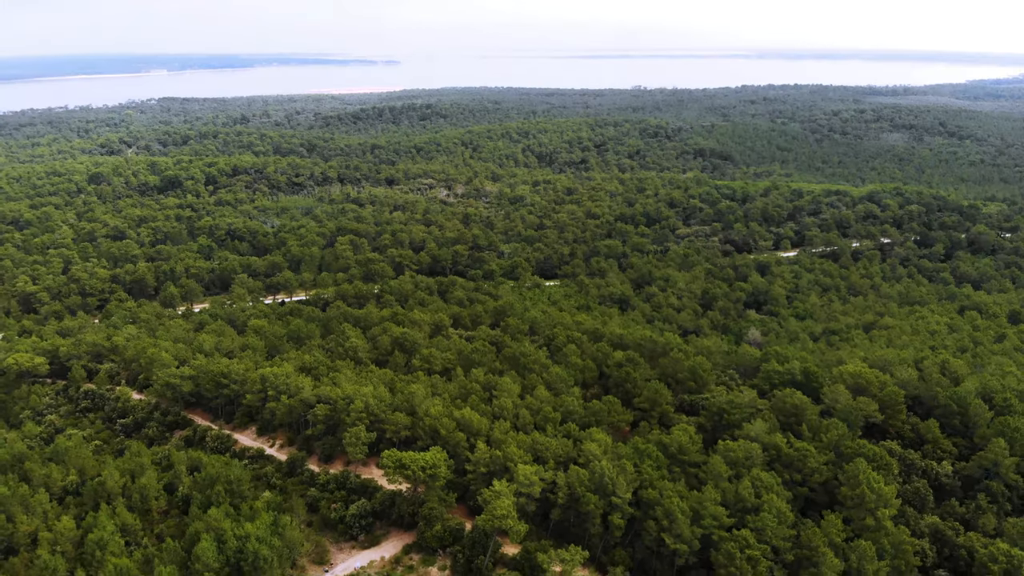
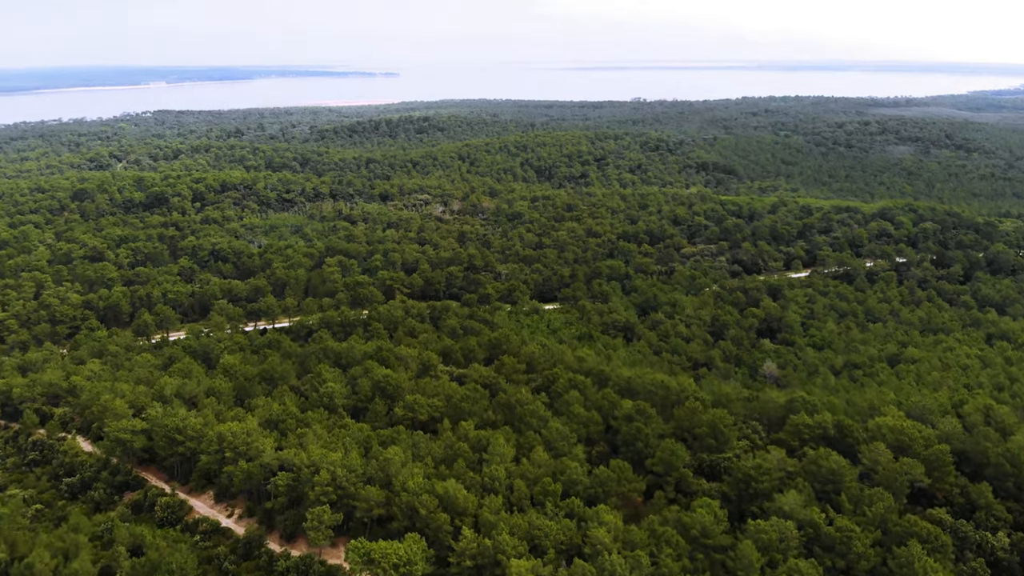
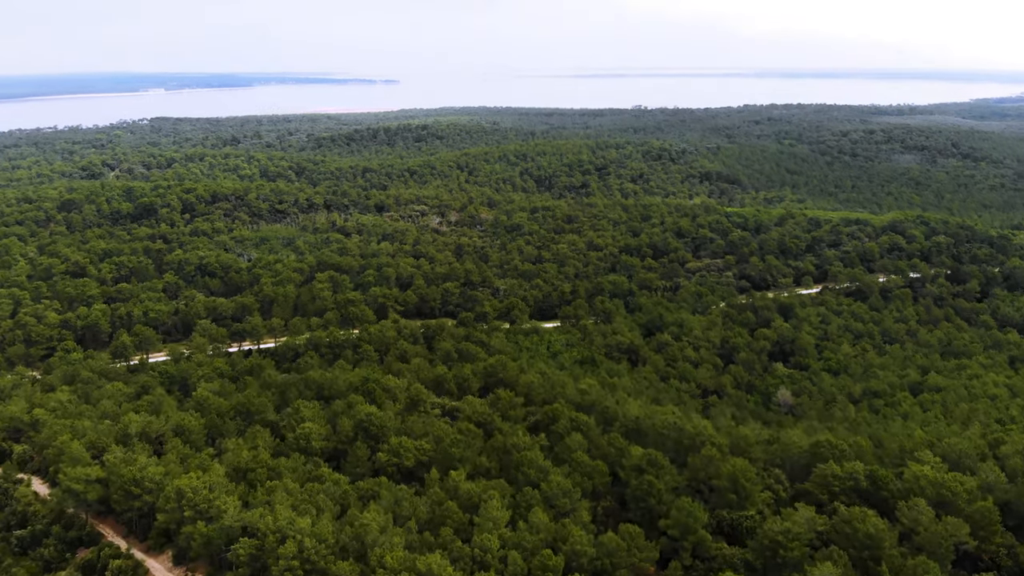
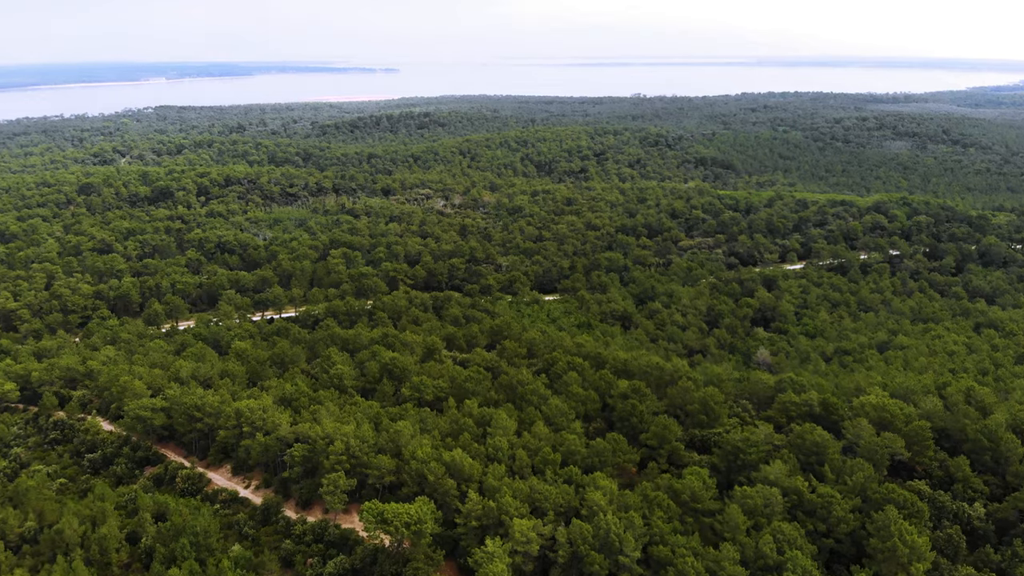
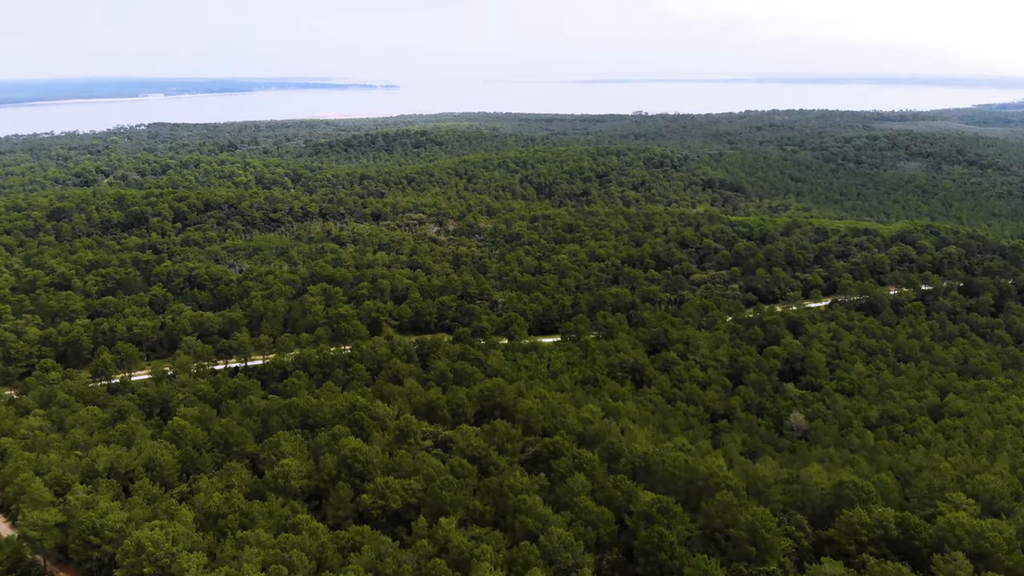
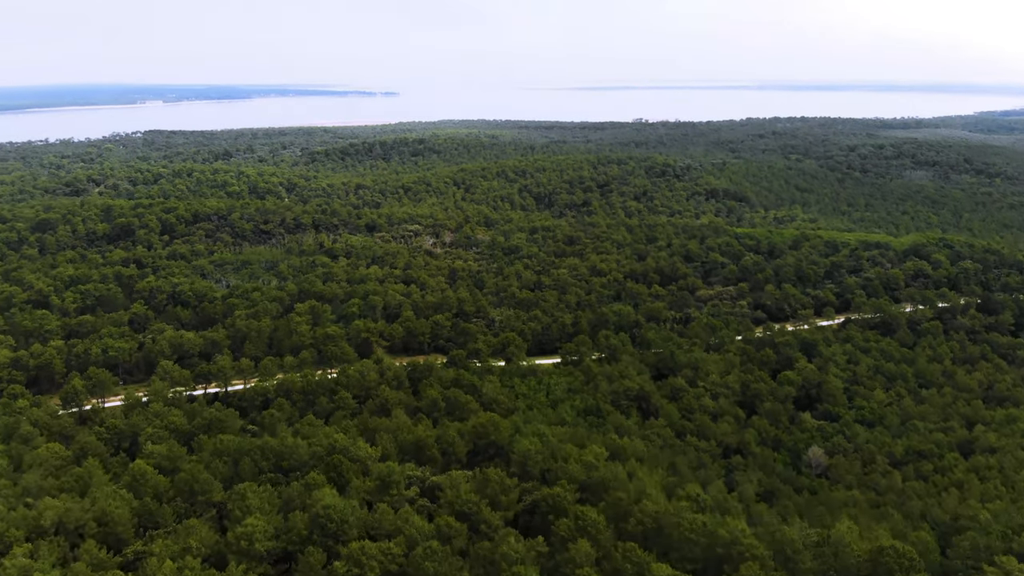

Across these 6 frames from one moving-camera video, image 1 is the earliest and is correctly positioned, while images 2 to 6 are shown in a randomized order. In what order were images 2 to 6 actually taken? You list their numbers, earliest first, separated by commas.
4, 2, 3, 5, 6
